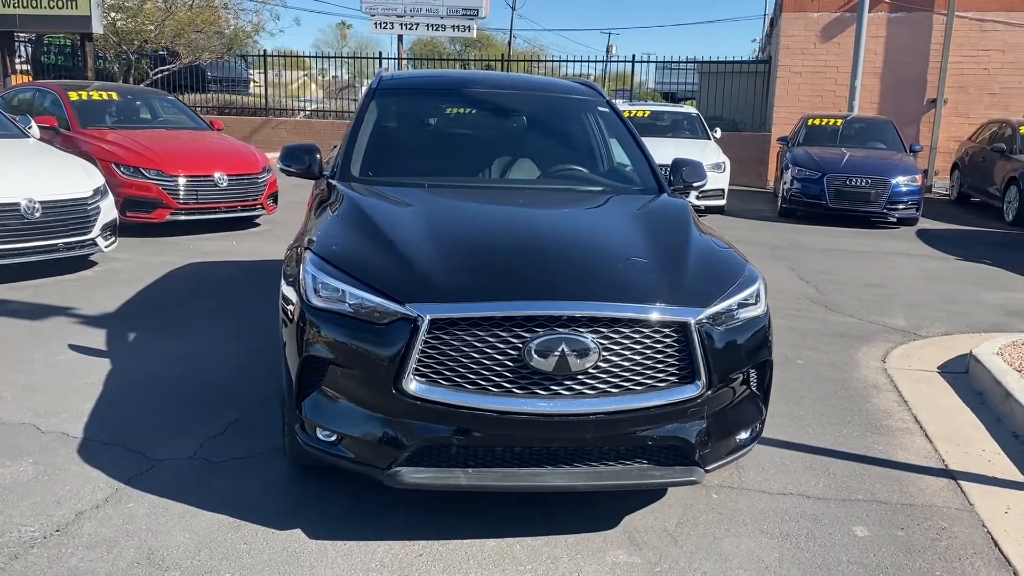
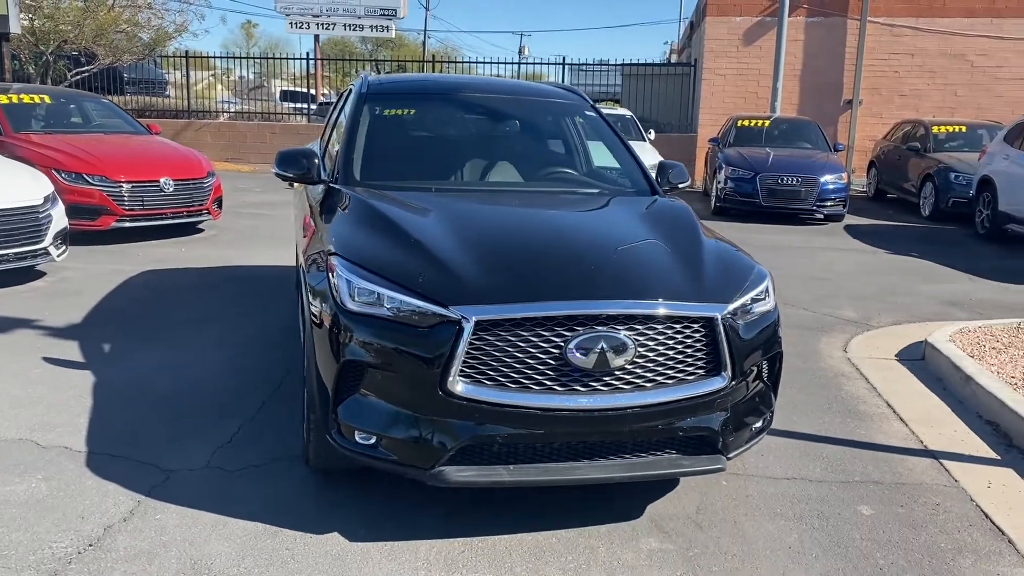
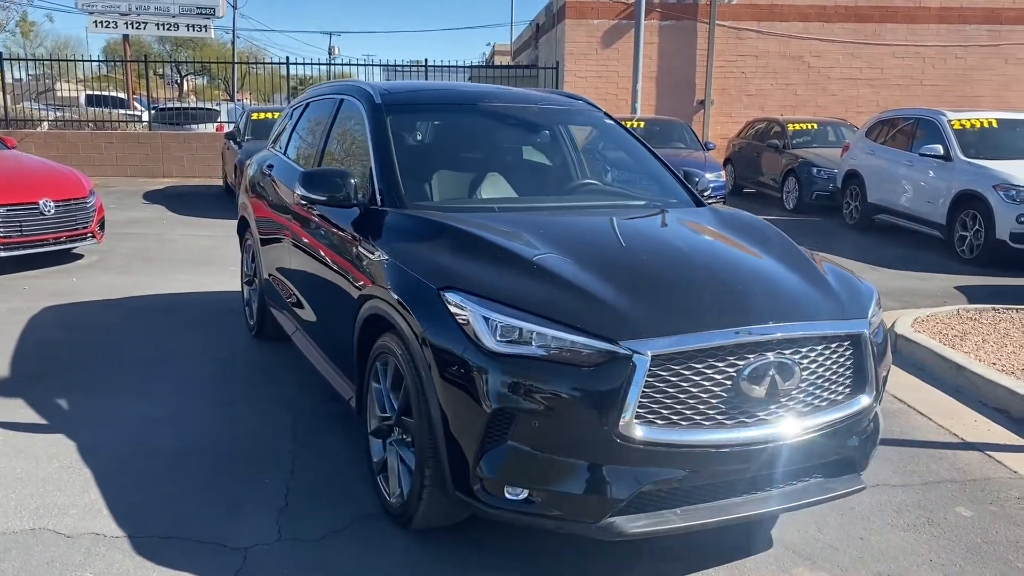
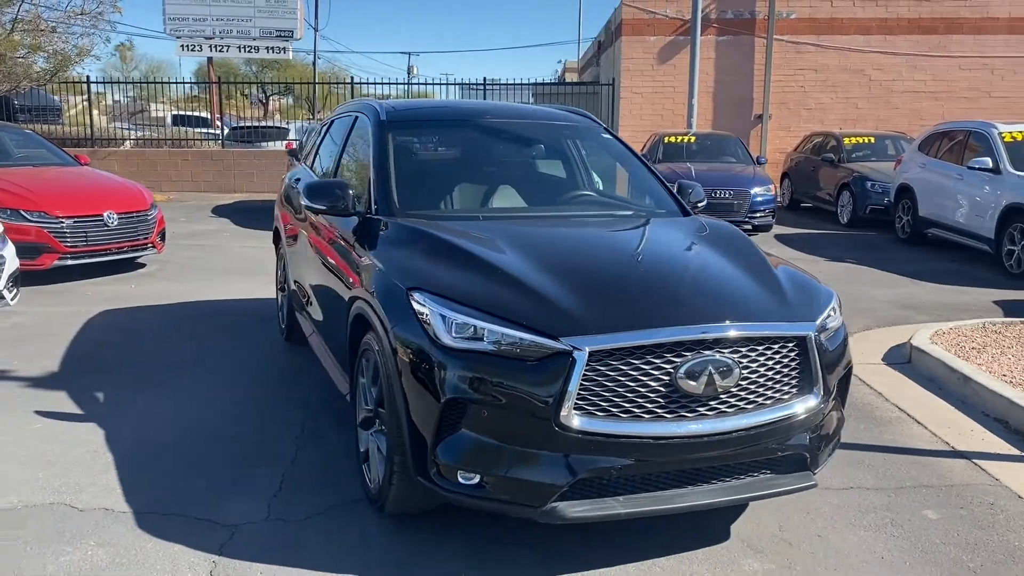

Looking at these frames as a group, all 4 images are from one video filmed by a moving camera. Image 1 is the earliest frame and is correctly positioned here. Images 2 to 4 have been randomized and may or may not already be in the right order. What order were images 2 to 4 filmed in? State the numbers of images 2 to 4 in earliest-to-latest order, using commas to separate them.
2, 4, 3
